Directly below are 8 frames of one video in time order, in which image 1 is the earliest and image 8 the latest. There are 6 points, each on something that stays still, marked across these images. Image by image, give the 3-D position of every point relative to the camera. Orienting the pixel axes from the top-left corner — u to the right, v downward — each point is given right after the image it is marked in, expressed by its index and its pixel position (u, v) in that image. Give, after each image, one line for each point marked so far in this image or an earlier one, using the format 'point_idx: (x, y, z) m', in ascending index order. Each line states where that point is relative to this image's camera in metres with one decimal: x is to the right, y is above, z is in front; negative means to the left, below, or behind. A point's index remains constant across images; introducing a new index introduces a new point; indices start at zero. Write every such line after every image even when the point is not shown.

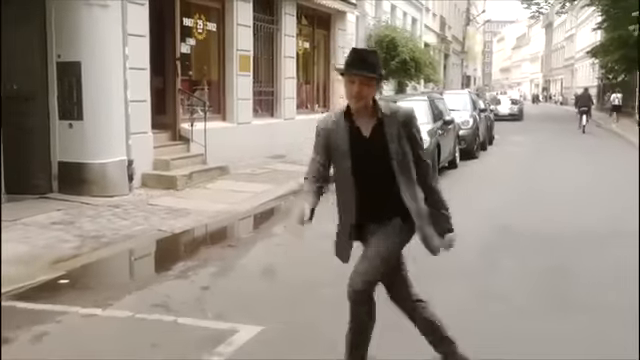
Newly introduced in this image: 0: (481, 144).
0: (+4.0, +0.9, +18.7) m
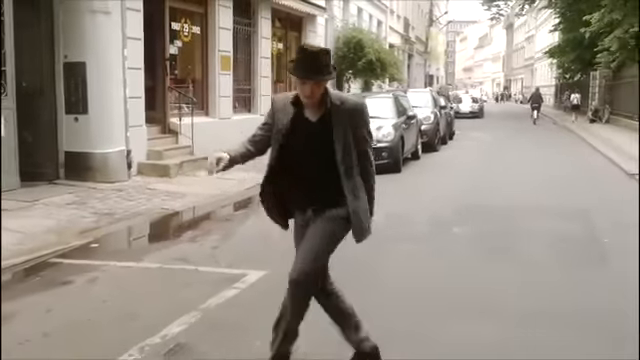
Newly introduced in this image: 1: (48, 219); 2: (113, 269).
0: (+3.3, +1.1, +20.2) m
1: (-3.0, -0.4, +8.3) m
2: (-1.7, -0.7, +6.3) m
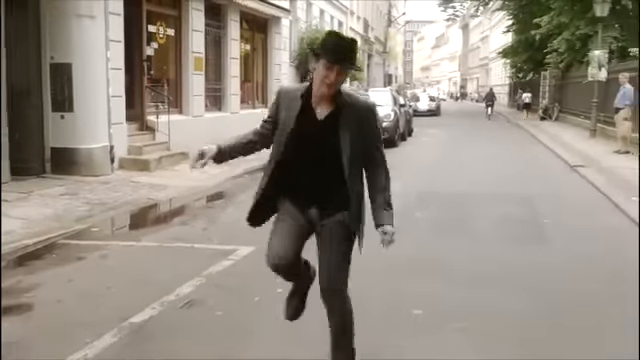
0: (+2.3, +1.3, +21.3) m
1: (-3.3, -0.3, +9.1) m
2: (-1.9, -0.6, +7.2) m
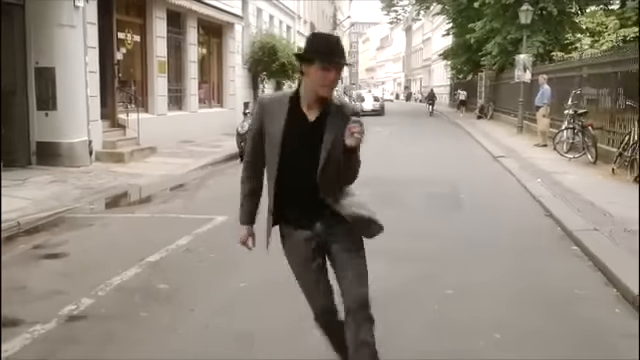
0: (+0.8, +1.5, +23.1) m
1: (-3.9, -0.2, +10.6) m
2: (-2.4, -0.4, +8.8) m
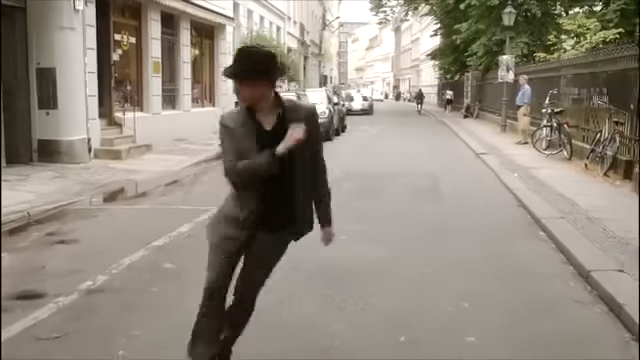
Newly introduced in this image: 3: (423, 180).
0: (+0.5, +1.6, +23.8) m
1: (-4.0, -0.1, +11.2) m
2: (-2.5, -0.4, +9.4) m
3: (+1.6, 0.0, +12.1) m
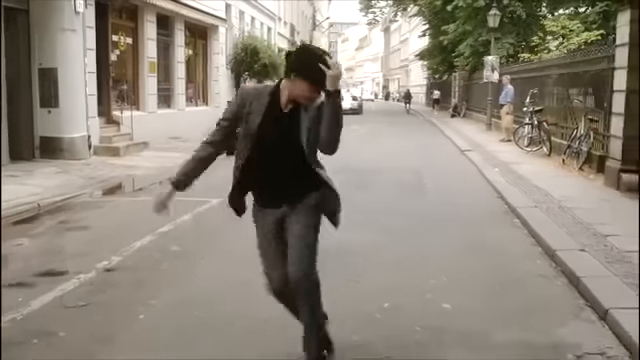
0: (+0.2, +1.7, +24.4) m
1: (-4.2, 0.0, +11.8) m
2: (-2.6, -0.3, +10.0) m
3: (+1.5, +0.1, +12.7) m
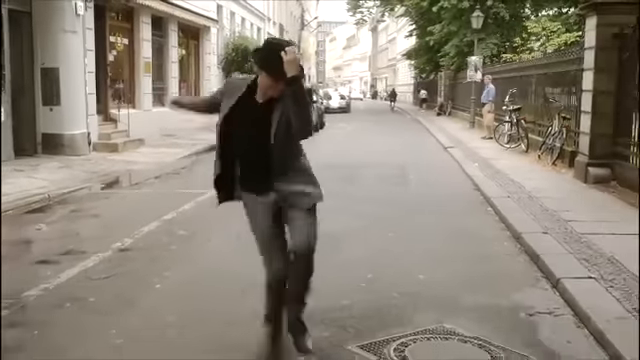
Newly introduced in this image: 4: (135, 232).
0: (-0.2, +1.8, +25.2) m
1: (-4.3, +0.1, +12.5) m
2: (-2.8, -0.2, +10.7) m
3: (+1.3, +0.2, +13.5) m
4: (-1.9, -0.5, +7.6) m
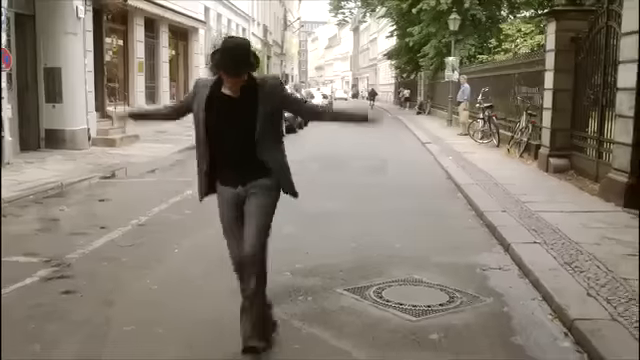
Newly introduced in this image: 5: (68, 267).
0: (-0.7, +1.9, +26.3) m
1: (-4.6, +0.2, +13.5) m
2: (-2.9, 0.0, +11.8) m
3: (+1.1, +0.4, +14.7) m
4: (-2.0, -0.4, +8.6) m
5: (-2.0, -0.7, +6.0) m
